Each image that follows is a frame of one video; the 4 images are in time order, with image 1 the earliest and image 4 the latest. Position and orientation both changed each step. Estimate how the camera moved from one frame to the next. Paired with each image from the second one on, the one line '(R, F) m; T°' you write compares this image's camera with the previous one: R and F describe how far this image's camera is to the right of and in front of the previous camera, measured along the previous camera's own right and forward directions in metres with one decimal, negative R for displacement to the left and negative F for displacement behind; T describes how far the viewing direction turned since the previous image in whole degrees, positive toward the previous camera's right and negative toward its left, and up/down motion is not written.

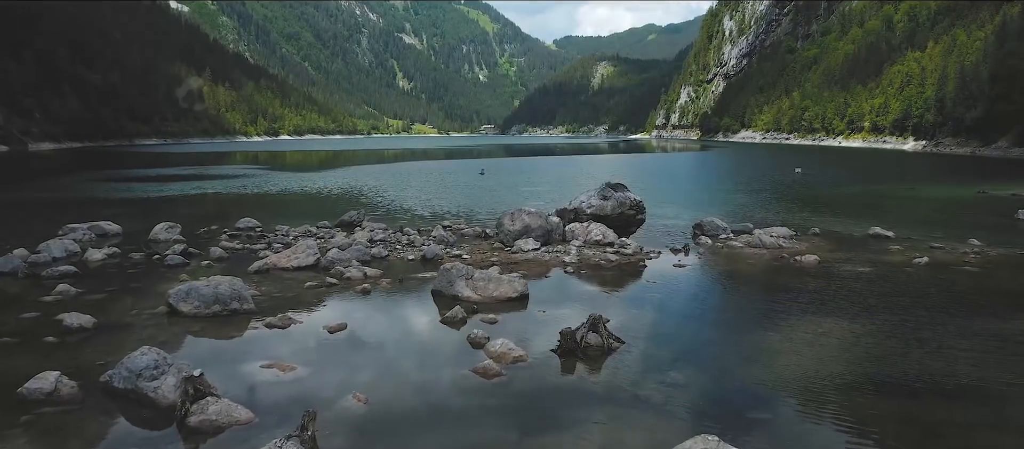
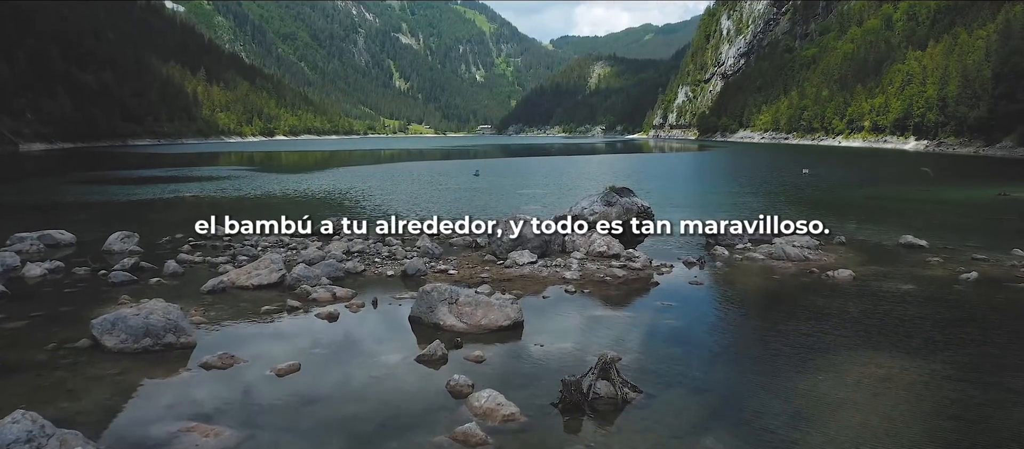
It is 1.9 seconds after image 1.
(+0.2, +3.2) m; 0°
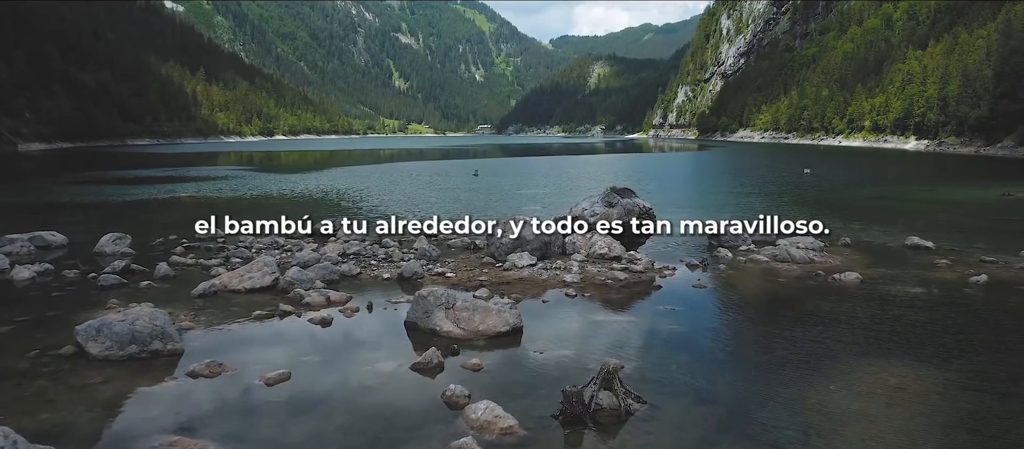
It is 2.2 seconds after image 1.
(0.0, +0.5) m; 0°
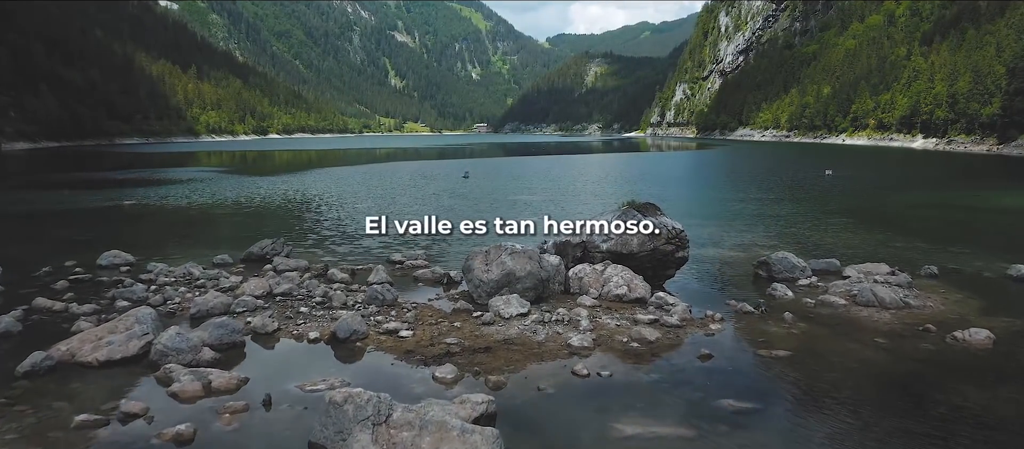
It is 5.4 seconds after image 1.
(+0.4, +6.8) m; 0°
